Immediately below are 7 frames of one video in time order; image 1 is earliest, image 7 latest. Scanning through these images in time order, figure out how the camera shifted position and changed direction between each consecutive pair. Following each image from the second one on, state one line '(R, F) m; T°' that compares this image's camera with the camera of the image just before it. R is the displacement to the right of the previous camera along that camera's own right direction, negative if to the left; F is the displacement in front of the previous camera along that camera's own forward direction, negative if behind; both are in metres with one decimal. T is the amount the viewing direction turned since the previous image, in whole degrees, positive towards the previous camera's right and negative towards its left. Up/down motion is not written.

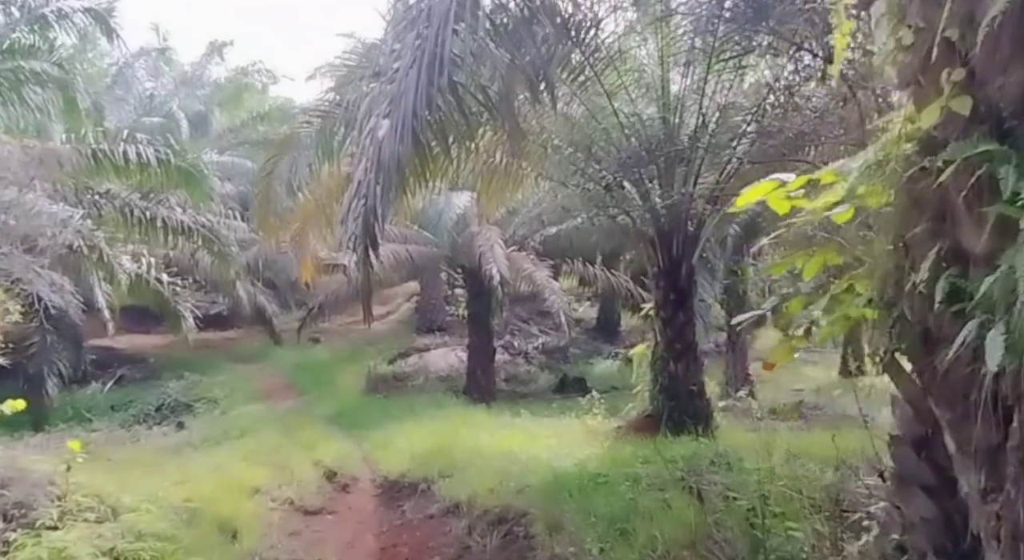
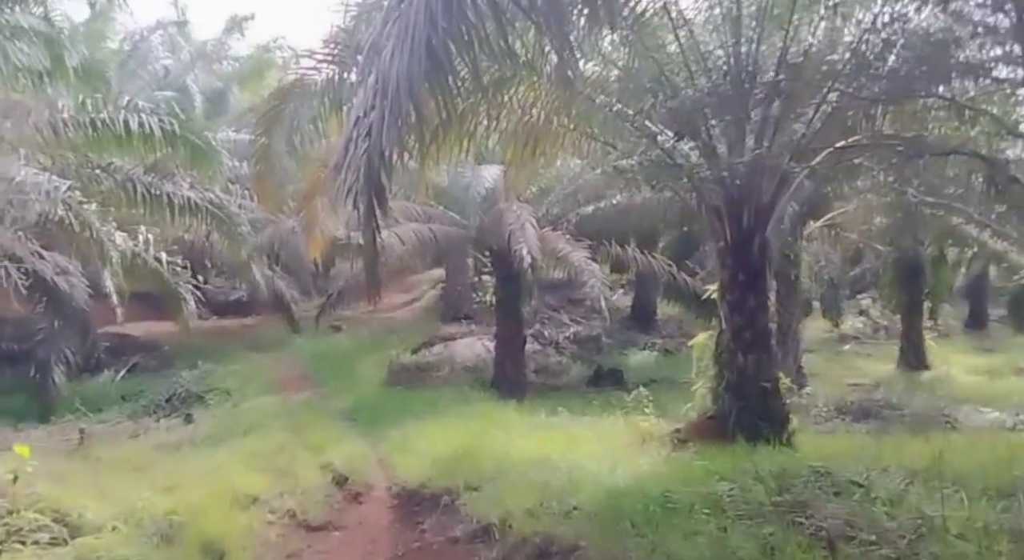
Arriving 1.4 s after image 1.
(-0.1, +0.8) m; -2°
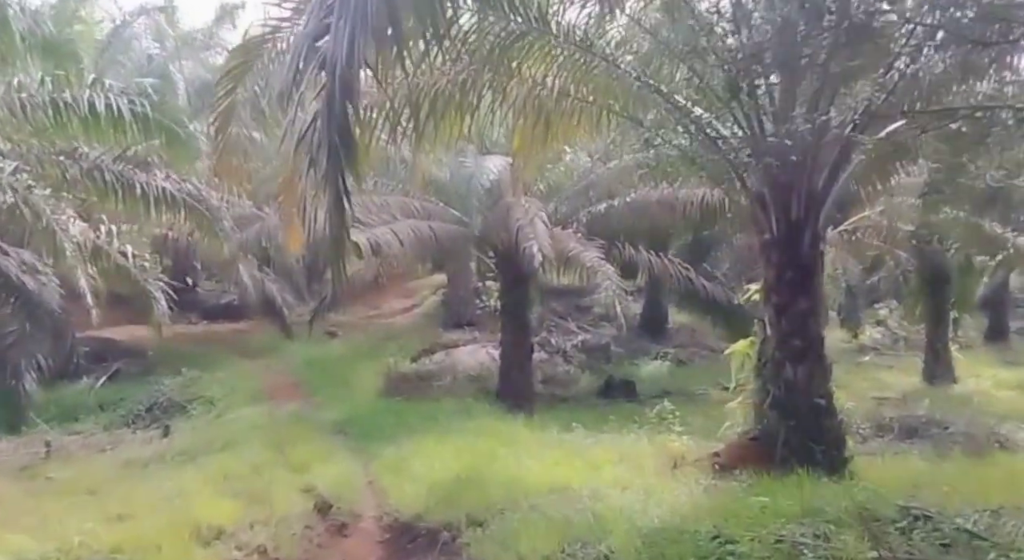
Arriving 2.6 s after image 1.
(0.0, +0.7) m; 0°
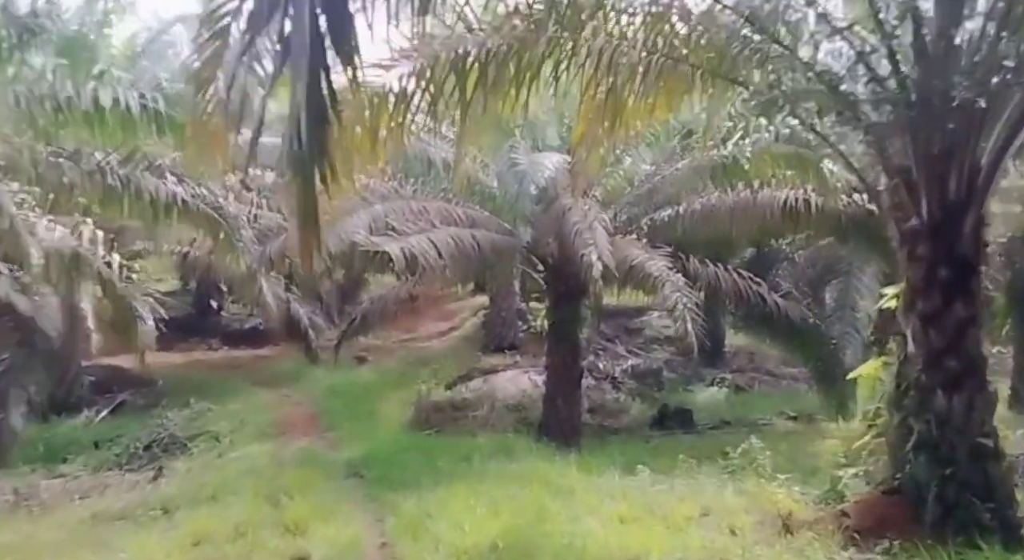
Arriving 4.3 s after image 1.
(-0.1, +0.9) m; -2°
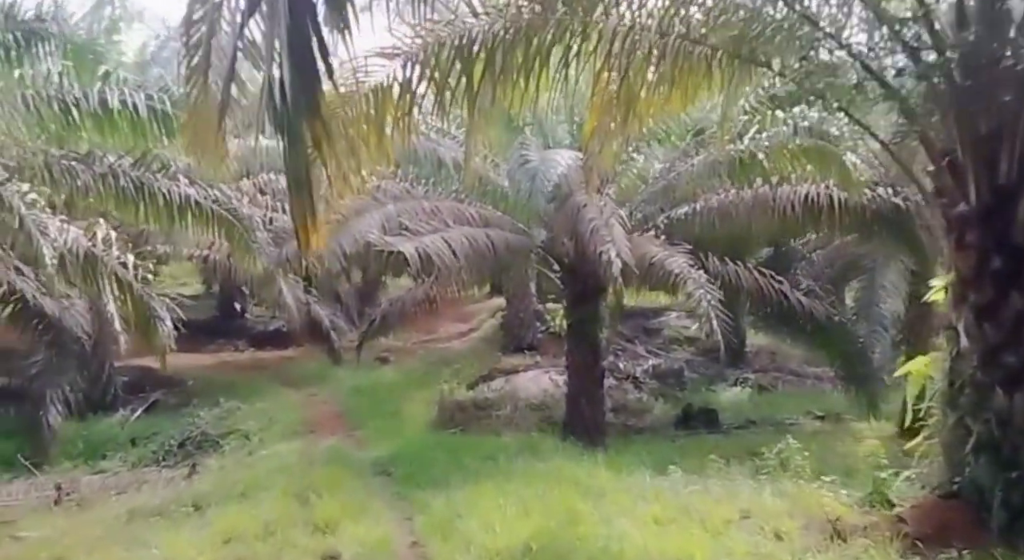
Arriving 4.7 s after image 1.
(0.0, +0.2) m; -1°
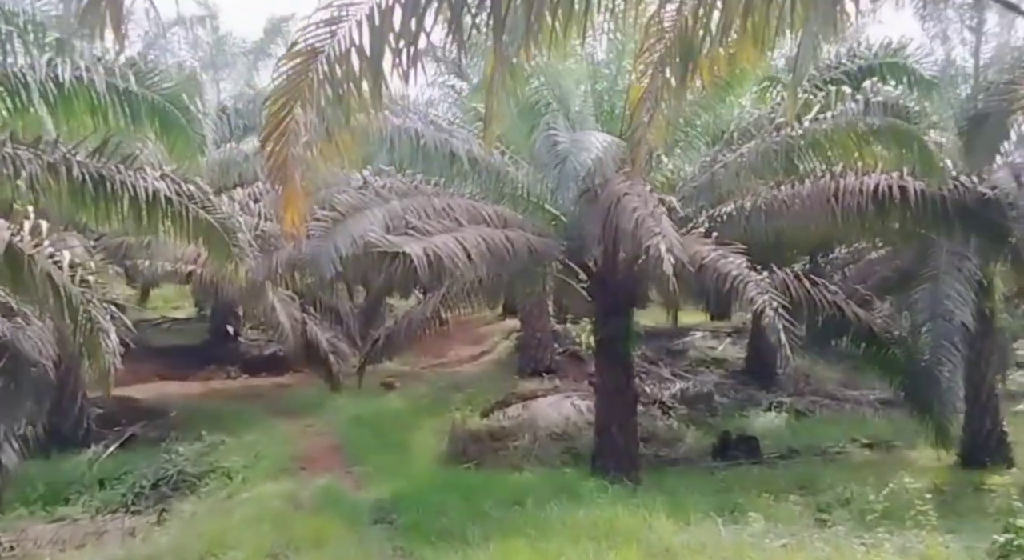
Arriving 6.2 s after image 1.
(-0.1, +0.9) m; 0°
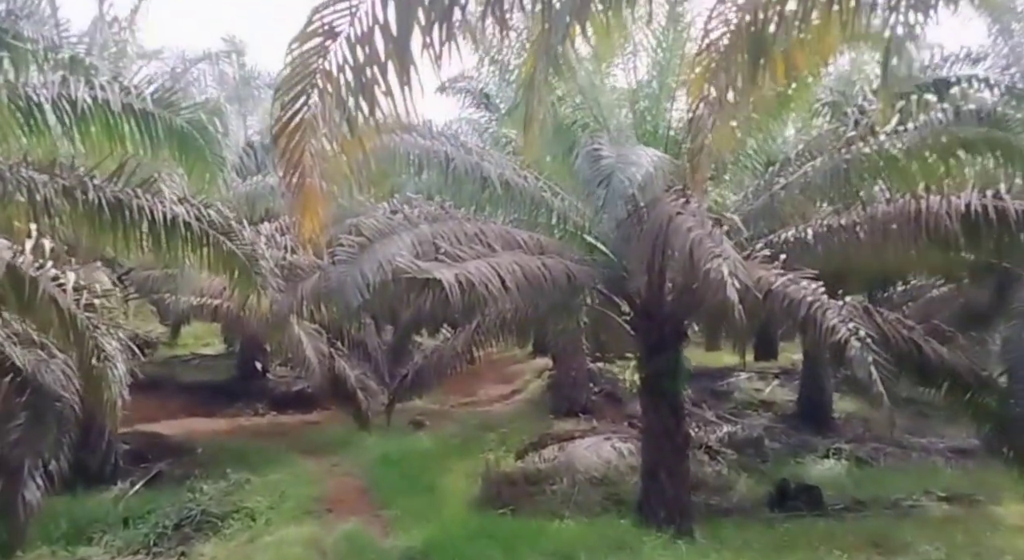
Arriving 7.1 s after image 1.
(-0.1, +0.6) m; -2°
